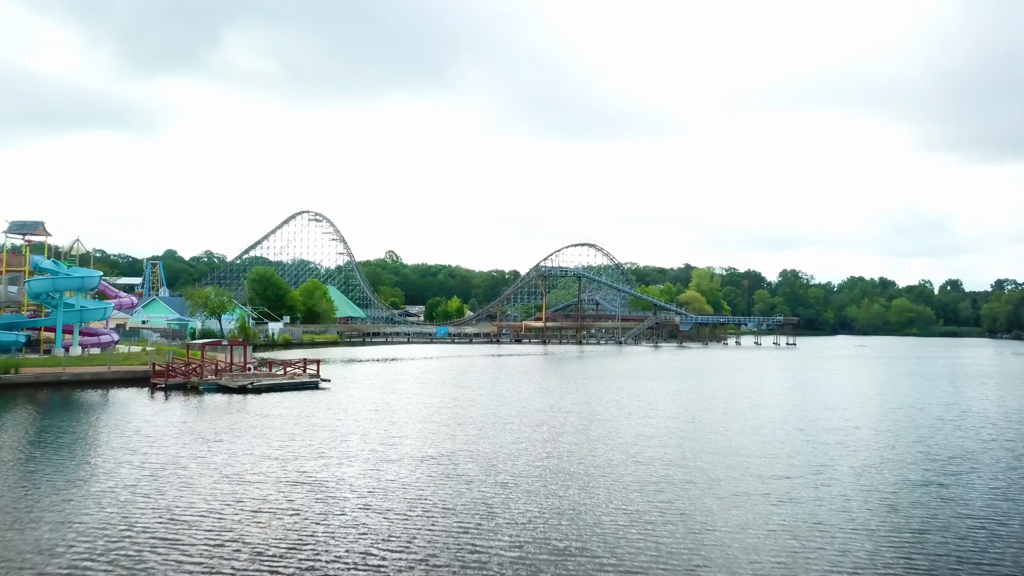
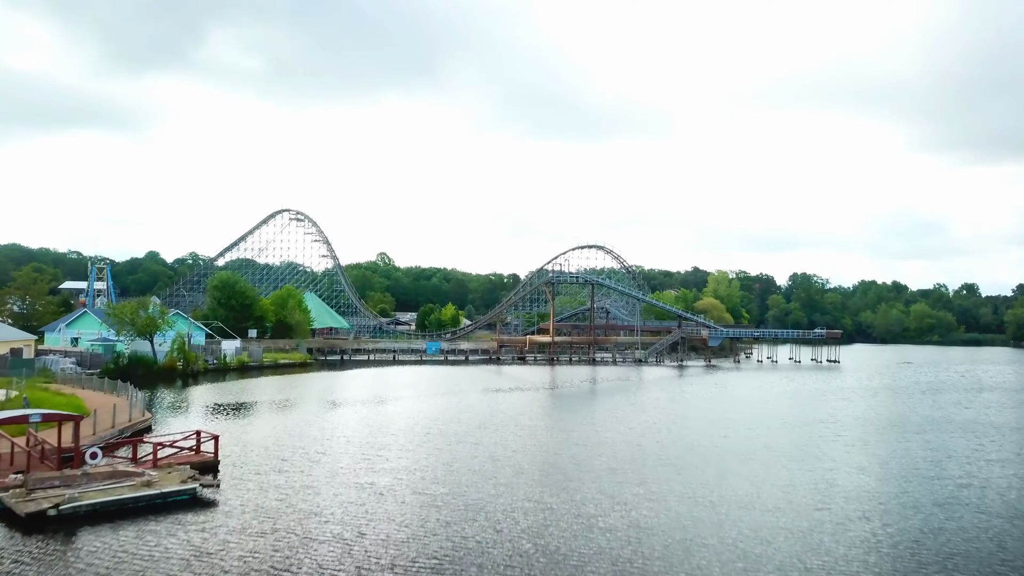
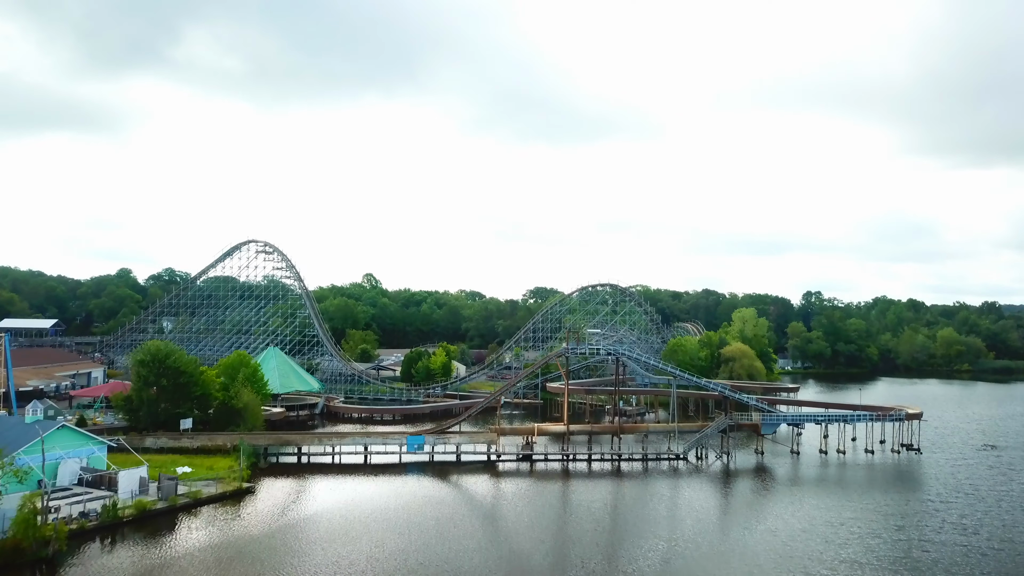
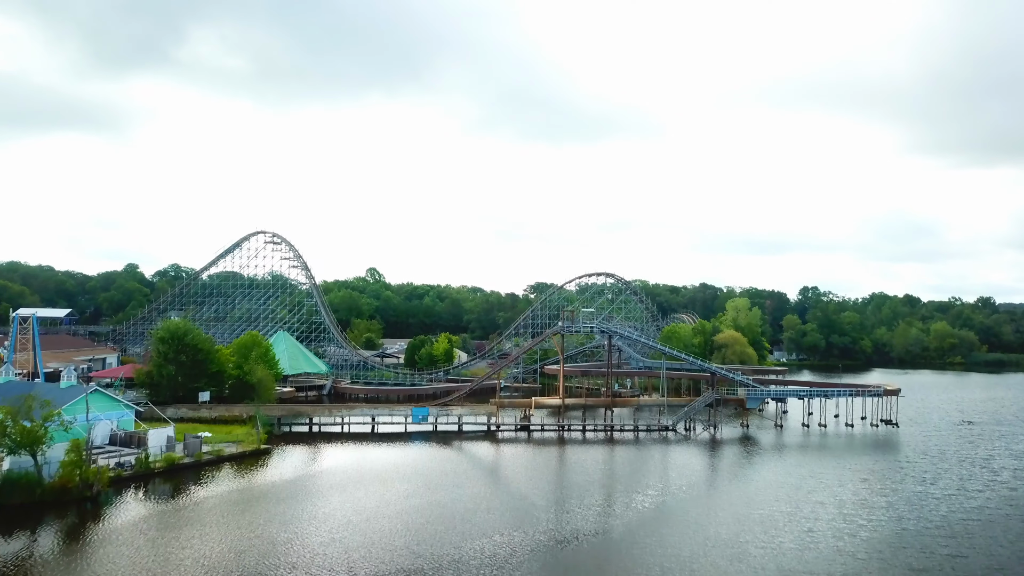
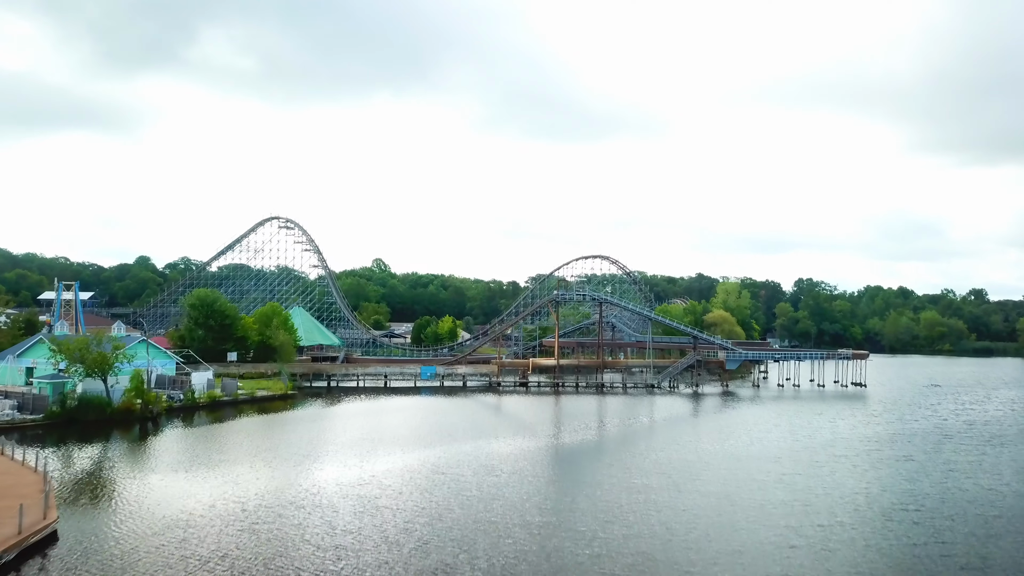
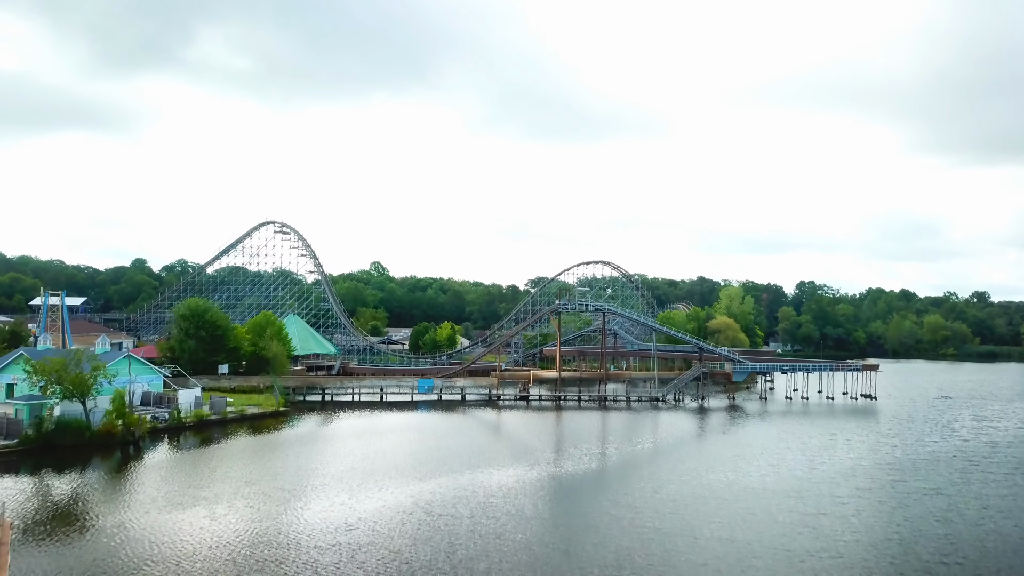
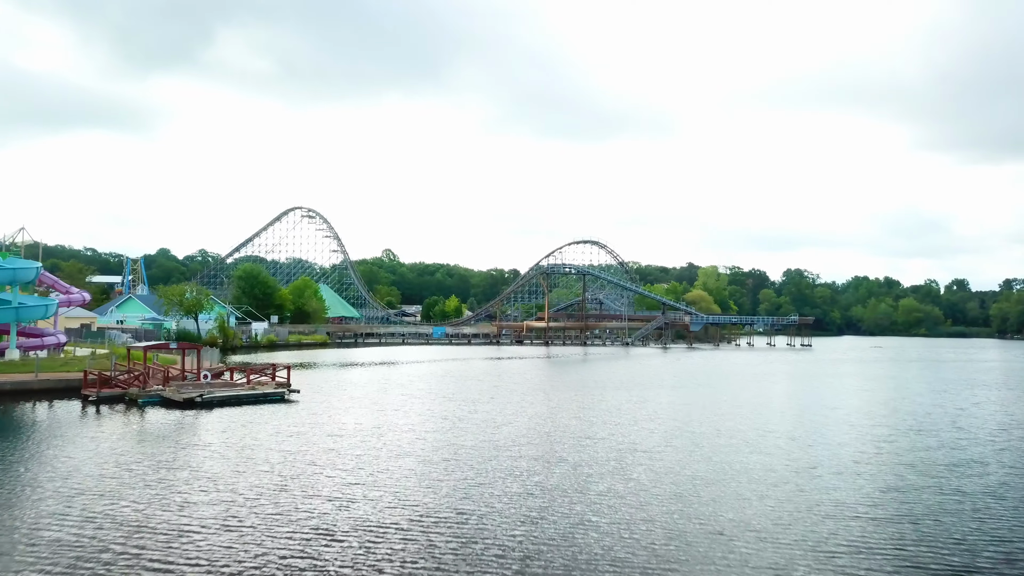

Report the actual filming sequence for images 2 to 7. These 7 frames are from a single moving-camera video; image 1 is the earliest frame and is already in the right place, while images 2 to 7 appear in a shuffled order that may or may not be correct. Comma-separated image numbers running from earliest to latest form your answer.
7, 2, 5, 6, 4, 3
